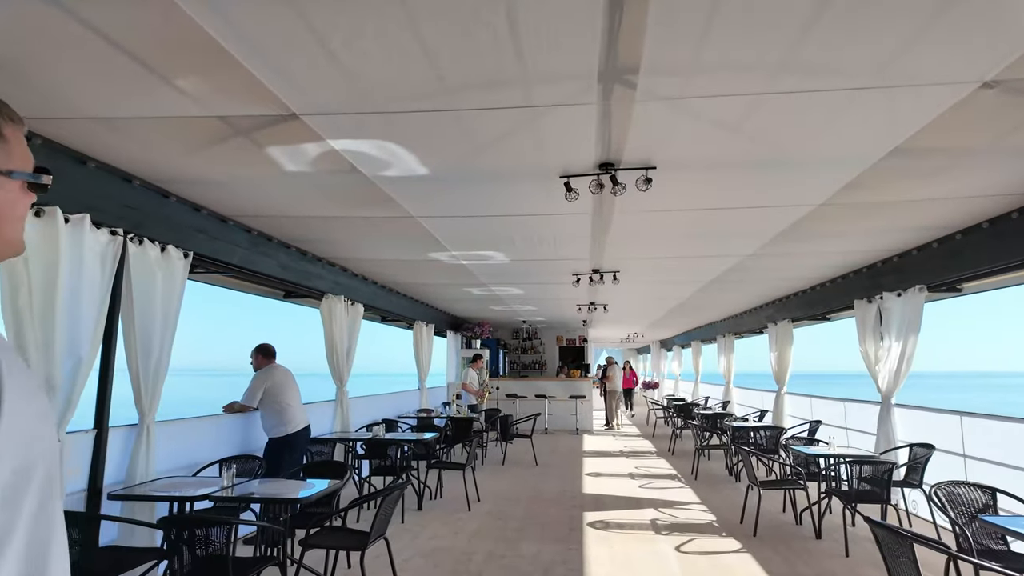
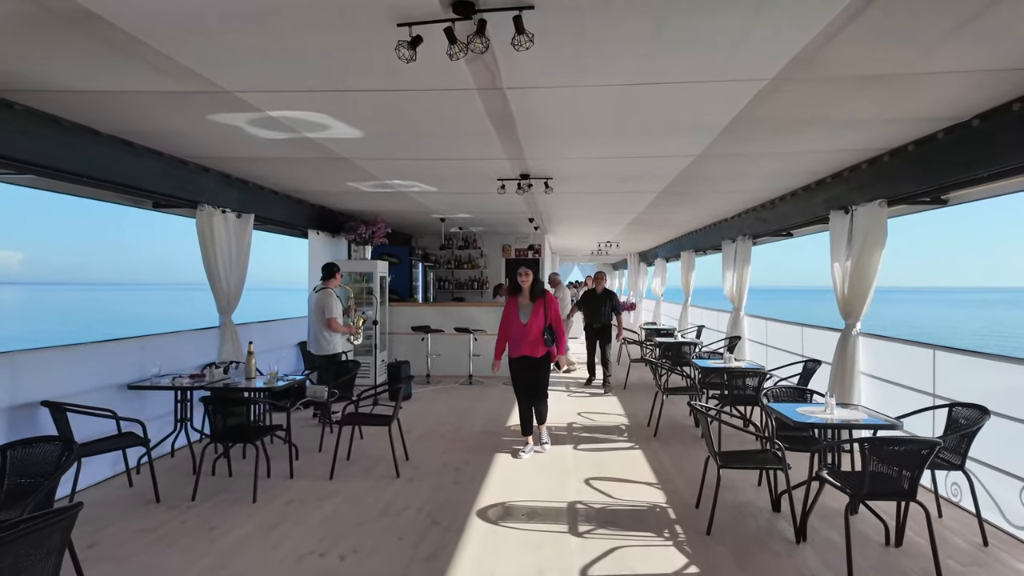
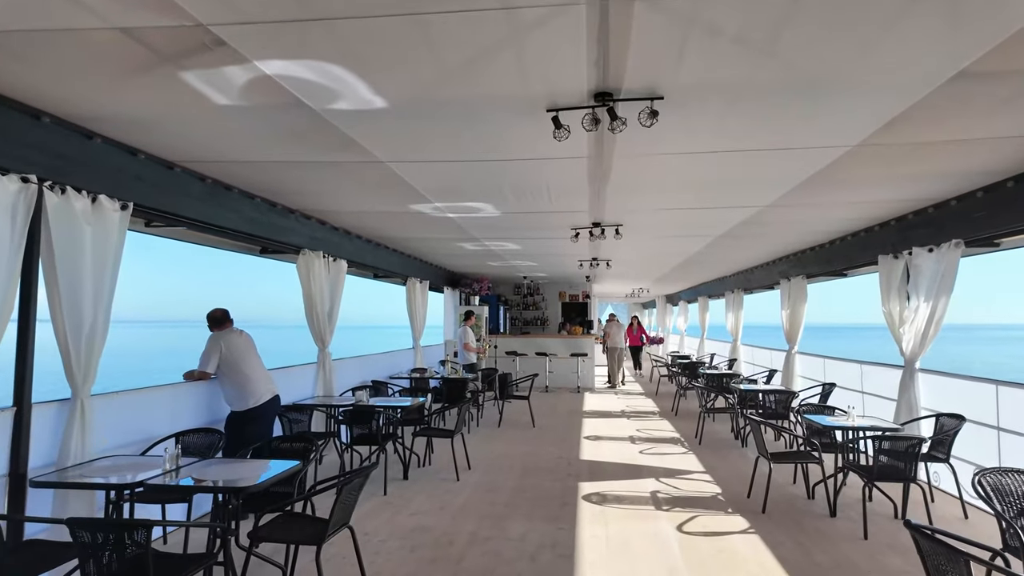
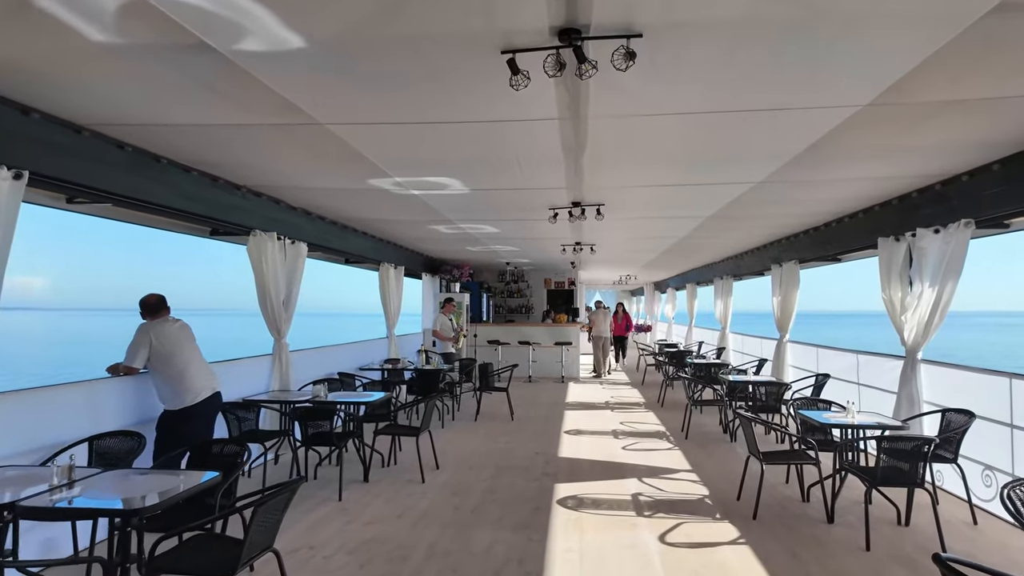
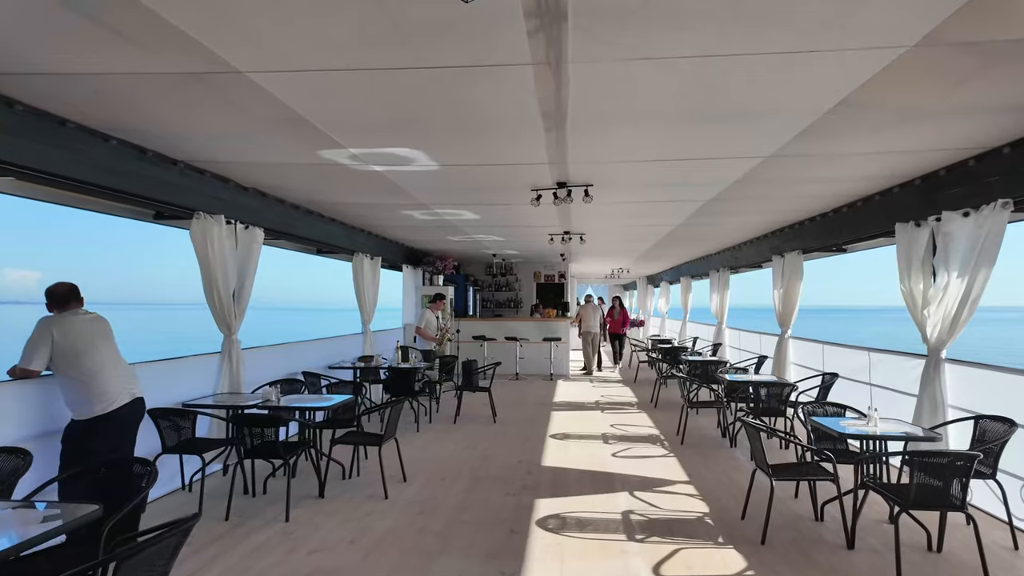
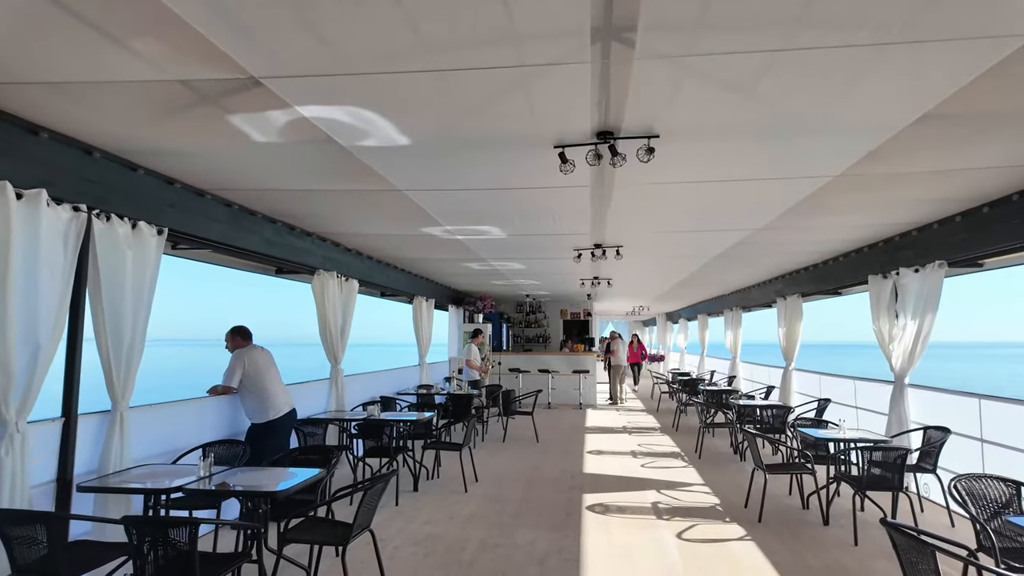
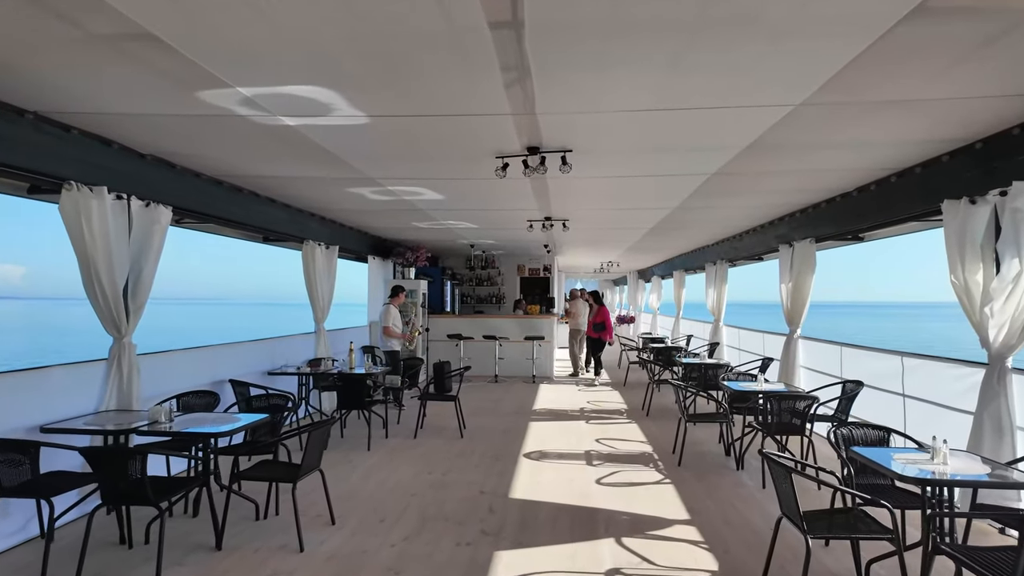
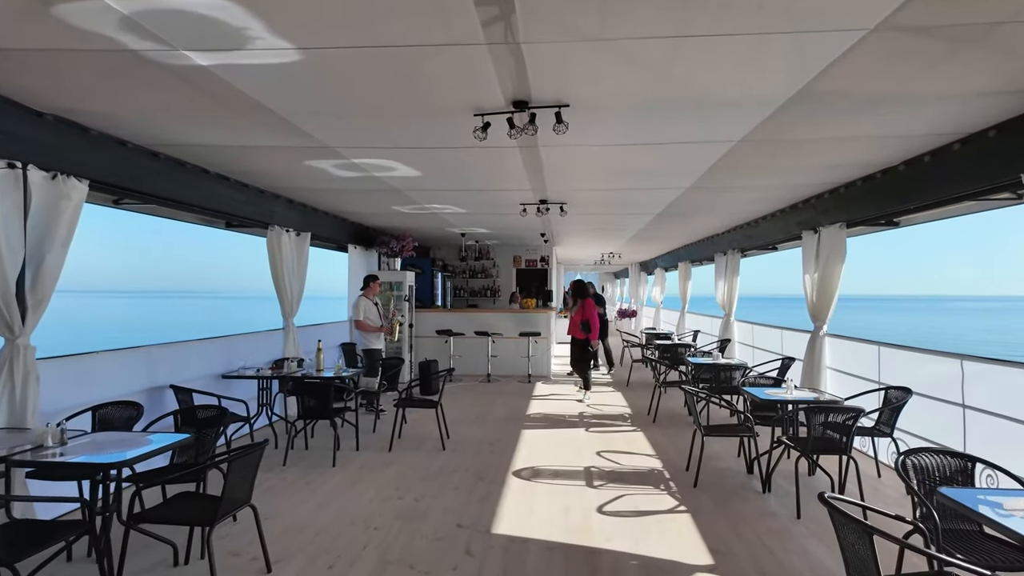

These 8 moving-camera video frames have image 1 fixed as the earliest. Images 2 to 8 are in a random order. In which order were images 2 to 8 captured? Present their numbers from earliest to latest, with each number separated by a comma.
6, 3, 4, 5, 7, 8, 2
